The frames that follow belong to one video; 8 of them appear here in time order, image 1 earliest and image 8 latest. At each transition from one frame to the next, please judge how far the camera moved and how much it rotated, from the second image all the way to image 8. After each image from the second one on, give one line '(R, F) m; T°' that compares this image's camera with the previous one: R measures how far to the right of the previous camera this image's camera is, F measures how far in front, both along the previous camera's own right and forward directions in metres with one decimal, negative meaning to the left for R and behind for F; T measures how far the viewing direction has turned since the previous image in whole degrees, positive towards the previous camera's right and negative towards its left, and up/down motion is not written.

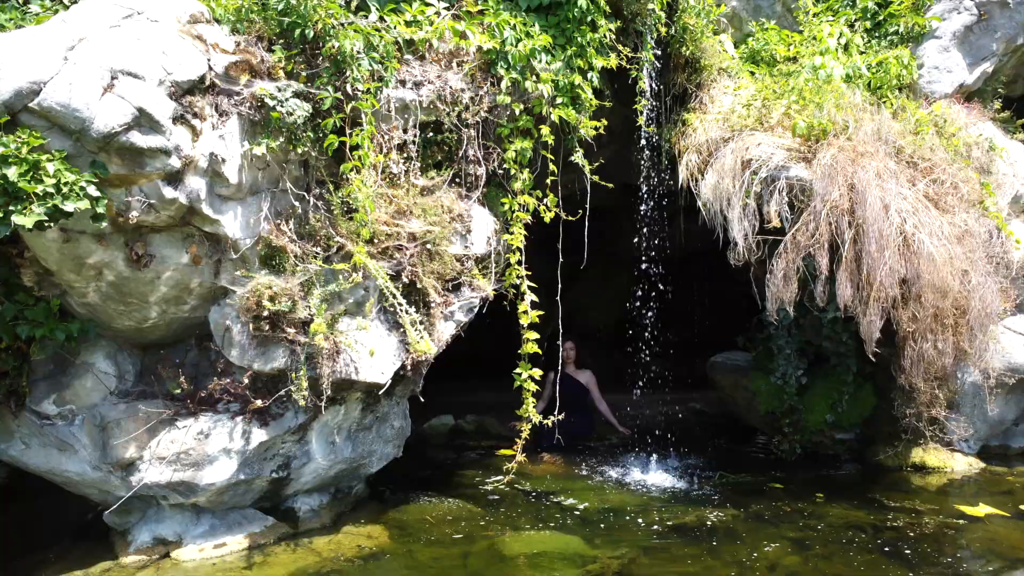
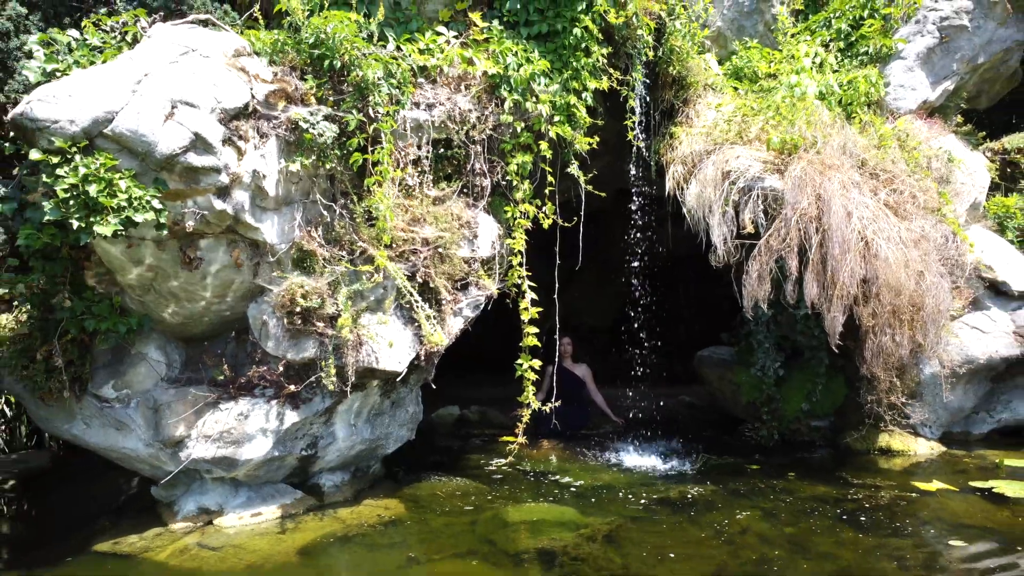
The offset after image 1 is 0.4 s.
(0.0, -0.5) m; 0°
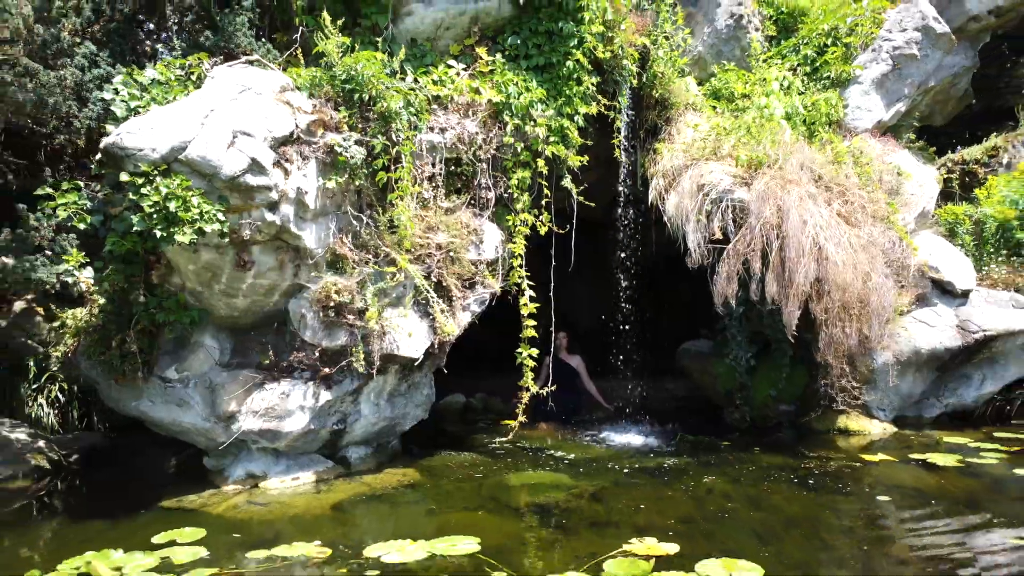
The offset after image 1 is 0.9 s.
(0.0, -0.7) m; 0°
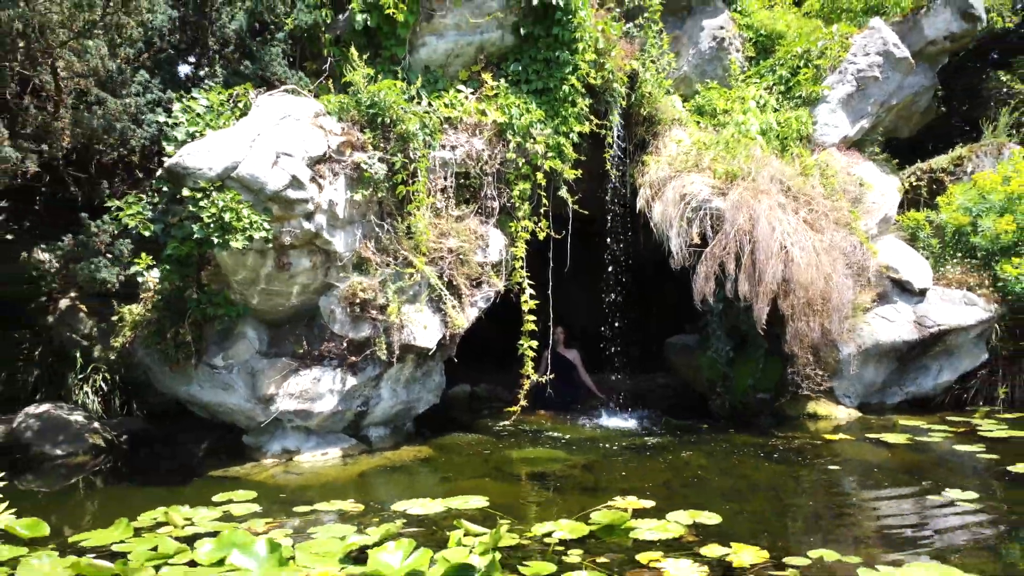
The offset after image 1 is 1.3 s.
(0.0, -0.7) m; 0°
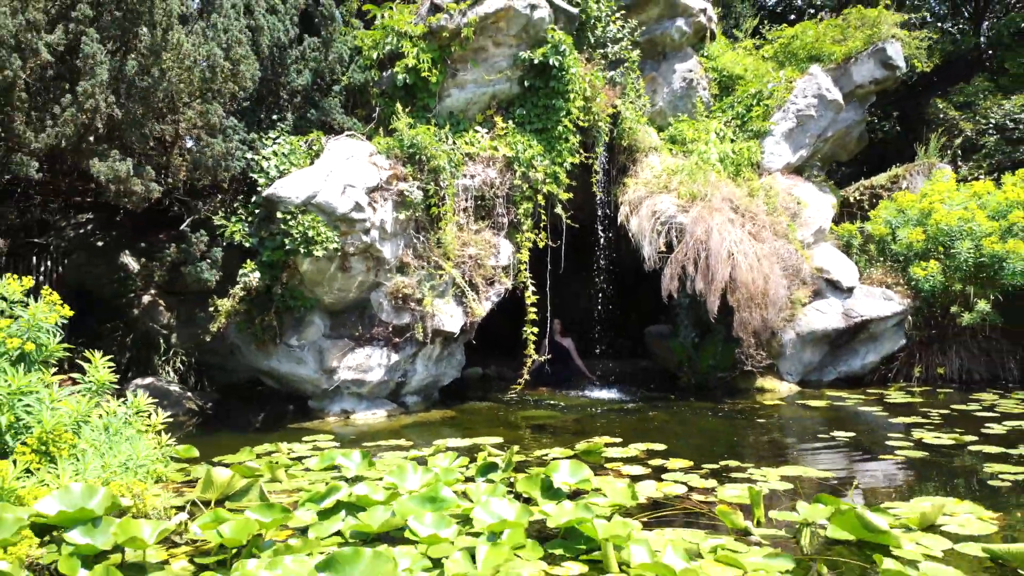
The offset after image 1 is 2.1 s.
(-0.1, -1.5) m; 0°
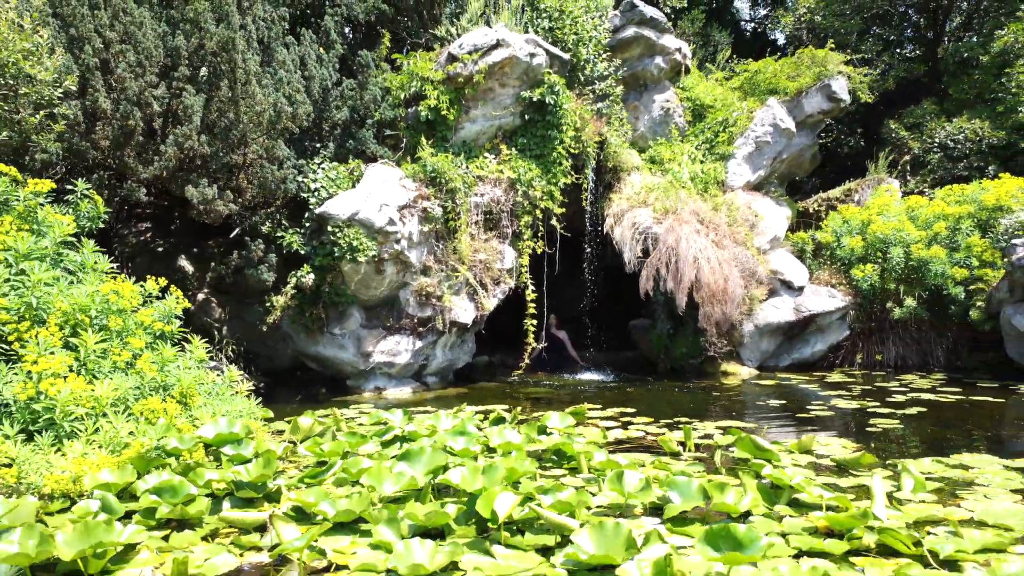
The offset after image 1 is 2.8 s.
(0.0, -1.5) m; 0°
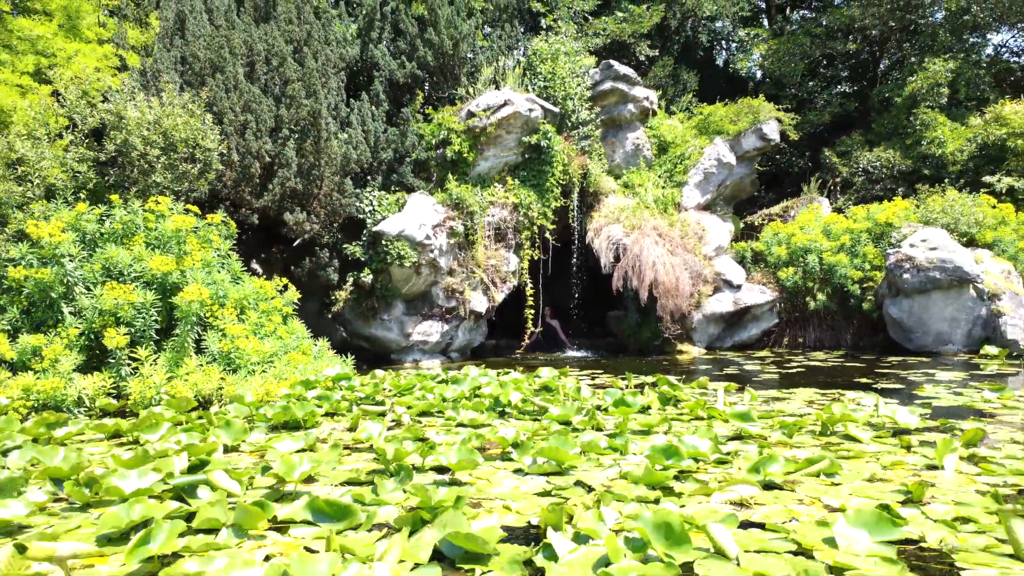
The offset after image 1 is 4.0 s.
(-0.1, -2.8) m; 0°
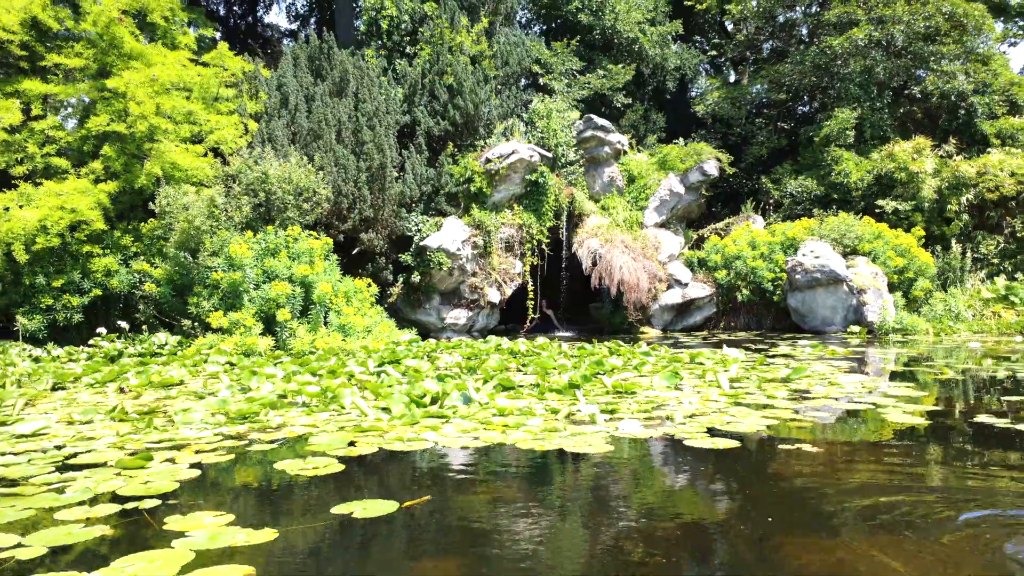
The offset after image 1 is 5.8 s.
(-0.1, -4.3) m; 0°
